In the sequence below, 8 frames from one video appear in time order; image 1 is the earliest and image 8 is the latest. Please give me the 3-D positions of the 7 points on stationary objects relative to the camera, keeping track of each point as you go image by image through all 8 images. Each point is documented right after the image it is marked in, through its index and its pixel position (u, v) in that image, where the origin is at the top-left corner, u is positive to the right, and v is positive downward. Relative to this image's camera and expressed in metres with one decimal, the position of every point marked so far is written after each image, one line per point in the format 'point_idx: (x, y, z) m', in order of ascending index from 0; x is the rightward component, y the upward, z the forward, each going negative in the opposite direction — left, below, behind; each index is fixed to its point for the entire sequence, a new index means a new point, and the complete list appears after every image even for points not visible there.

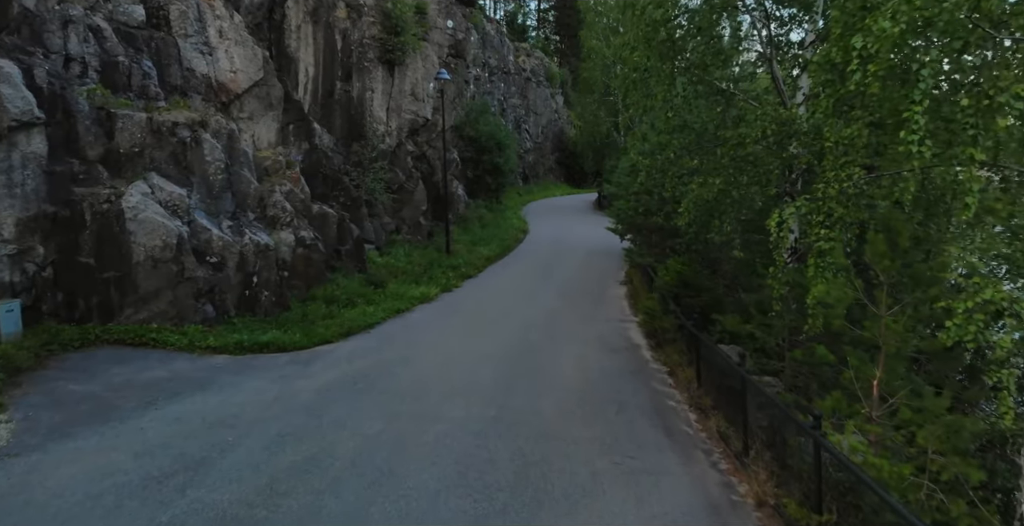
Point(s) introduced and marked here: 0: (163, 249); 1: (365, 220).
0: (-6.1, +0.2, +12.0) m
1: (-4.1, +1.2, +19.0) m
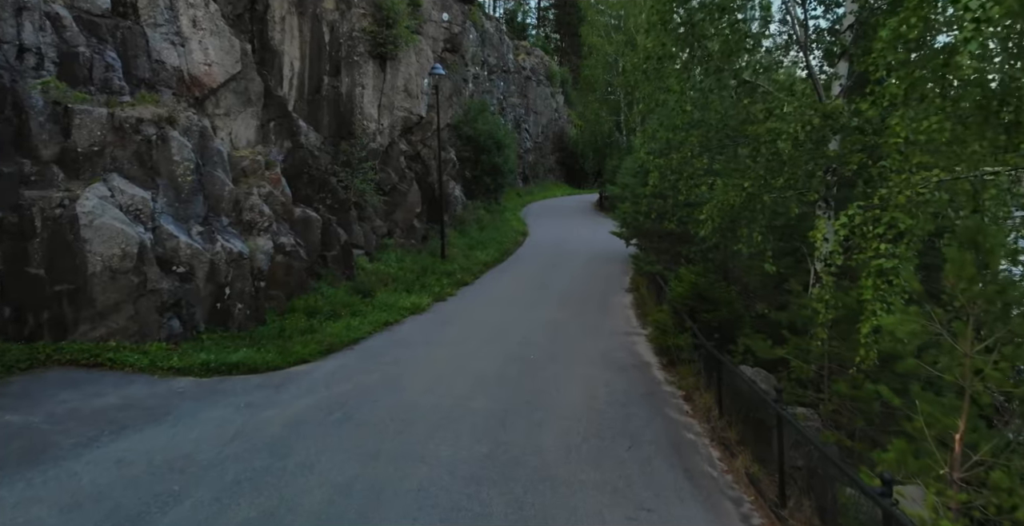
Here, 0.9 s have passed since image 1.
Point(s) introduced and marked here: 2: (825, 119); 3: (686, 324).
0: (-6.2, +0.1, +10.8) m
1: (-4.1, +1.0, +17.9) m
2: (+3.2, +1.5, +6.9) m
3: (+2.8, -1.0, +11.0) m
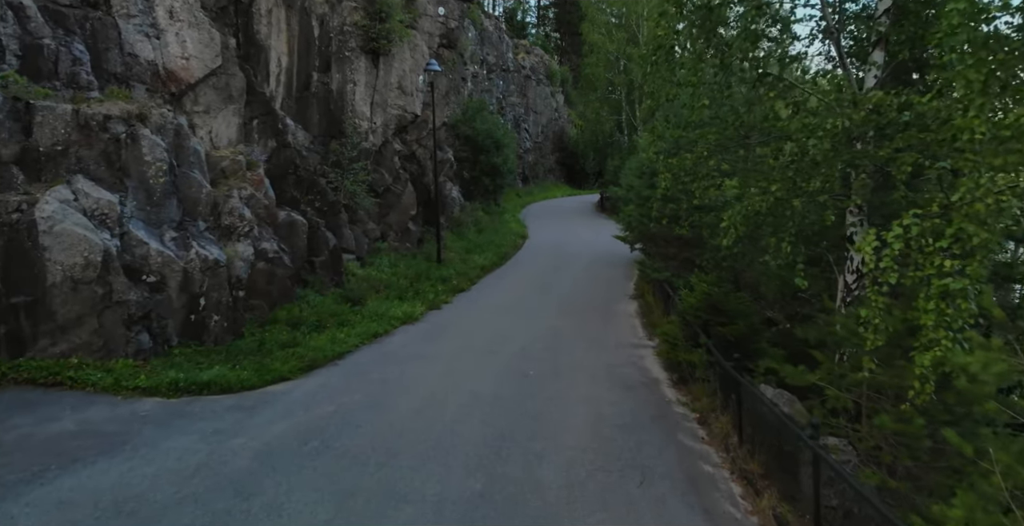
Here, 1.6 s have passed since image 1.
0: (-6.2, -0.1, +9.9) m
1: (-4.2, +0.9, +17.0) m
2: (+3.2, +1.3, +6.1) m
3: (+2.8, -1.1, +10.1) m
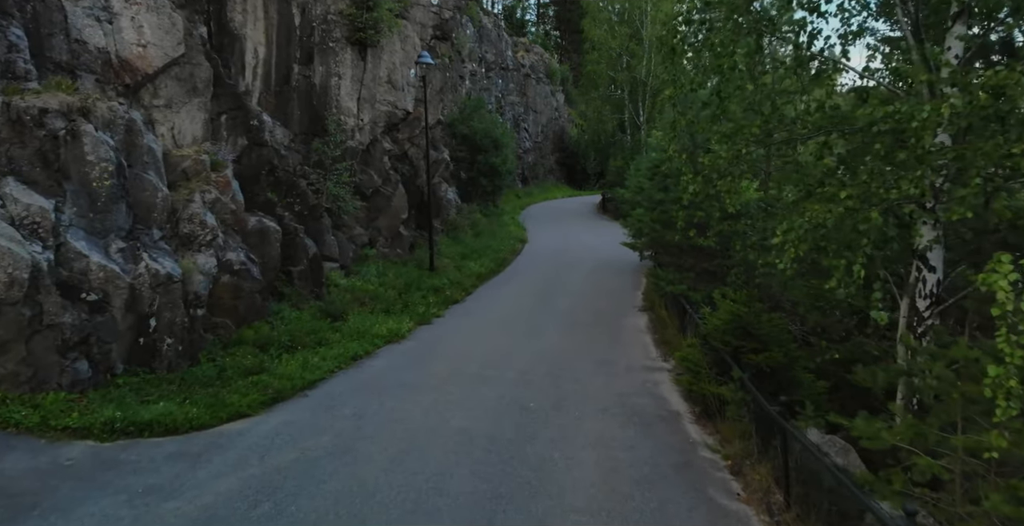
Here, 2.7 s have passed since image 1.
0: (-6.3, -0.3, +8.5) m
1: (-4.2, +0.7, +15.5) m
2: (+3.1, +1.1, +4.6) m
3: (+2.7, -1.4, +8.7) m
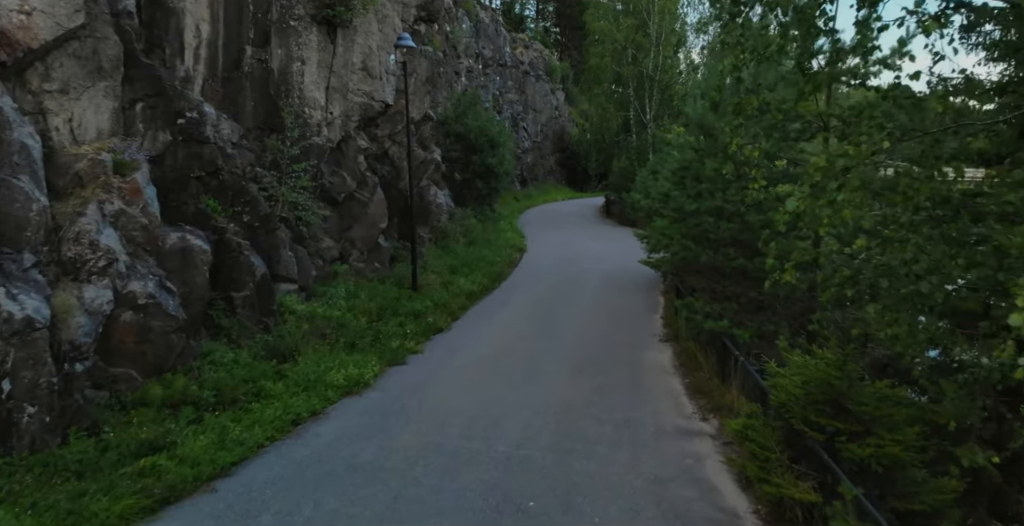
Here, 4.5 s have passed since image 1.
0: (-6.4, -0.7, +5.8) m
1: (-4.3, +0.3, +12.8) m
2: (+3.0, +0.7, +1.9) m
3: (+2.7, -1.7, +6.0) m
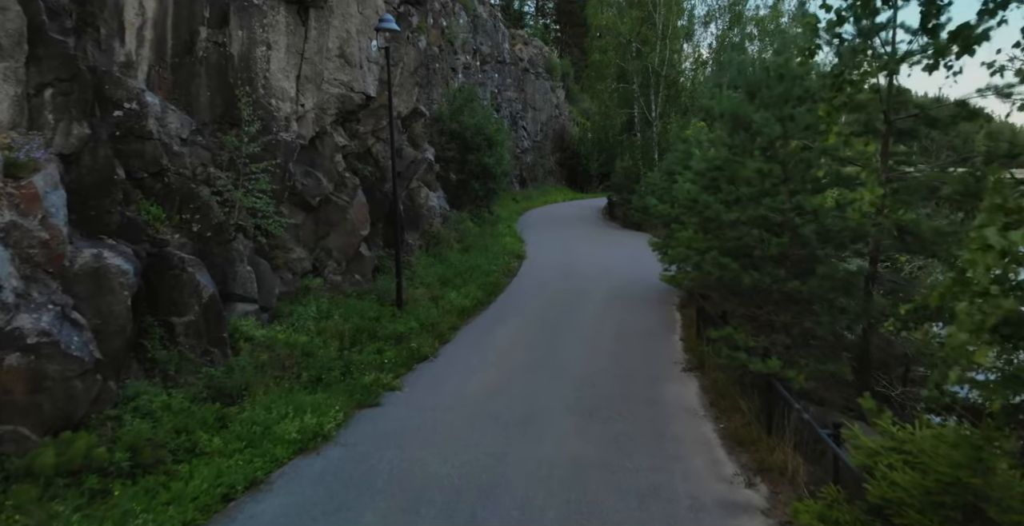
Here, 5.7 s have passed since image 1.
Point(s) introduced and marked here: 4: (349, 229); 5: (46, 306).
0: (-6.4, -1.0, +3.9) m
1: (-4.4, 0.0, +11.0) m
2: (+3.0, +0.5, +0.1) m
3: (+2.6, -2.0, +4.1) m
4: (-3.5, +0.7, +14.4) m
5: (-4.8, -0.4, +7.2) m
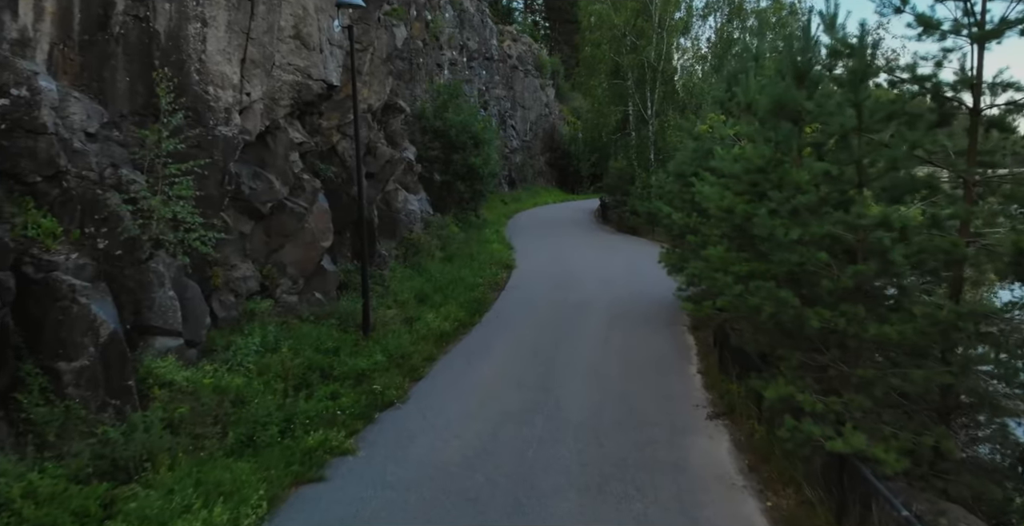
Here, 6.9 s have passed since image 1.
0: (-6.5, -1.3, +1.8) m
1: (-4.5, -0.3, +8.9) m
2: (+3.0, +0.2, -1.9) m
3: (+2.5, -2.3, +2.1) m
4: (-3.7, +0.4, +12.4) m
5: (-5.0, -0.8, +5.1) m
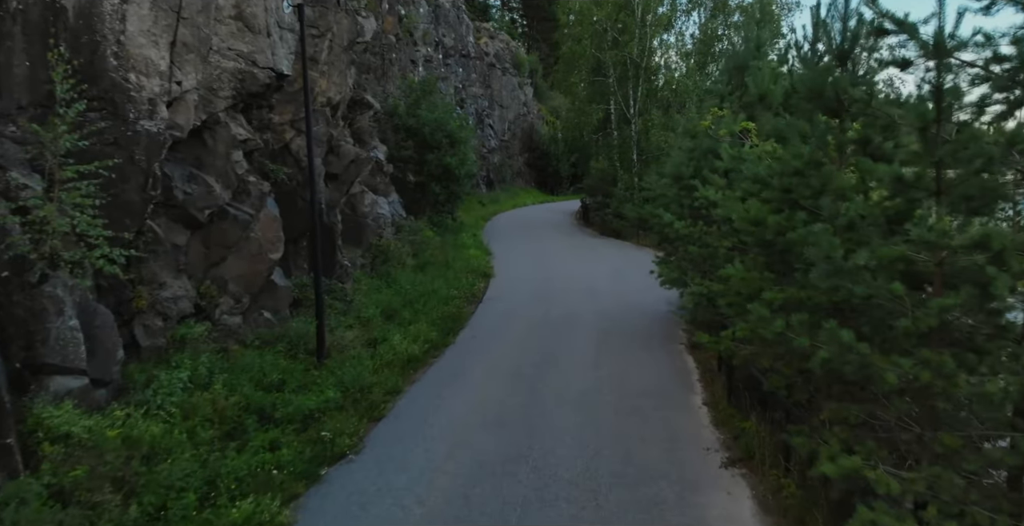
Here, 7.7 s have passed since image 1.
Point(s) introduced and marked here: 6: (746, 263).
0: (-6.5, -1.5, +0.2) m
1: (-4.8, -0.6, +7.3) m
2: (+3.0, 0.0, -3.3) m
3: (+2.5, -2.5, +0.8) m
4: (-4.1, +0.2, +10.8) m
5: (-5.1, -1.0, +3.5) m
6: (+2.2, 0.0, +6.4) m
